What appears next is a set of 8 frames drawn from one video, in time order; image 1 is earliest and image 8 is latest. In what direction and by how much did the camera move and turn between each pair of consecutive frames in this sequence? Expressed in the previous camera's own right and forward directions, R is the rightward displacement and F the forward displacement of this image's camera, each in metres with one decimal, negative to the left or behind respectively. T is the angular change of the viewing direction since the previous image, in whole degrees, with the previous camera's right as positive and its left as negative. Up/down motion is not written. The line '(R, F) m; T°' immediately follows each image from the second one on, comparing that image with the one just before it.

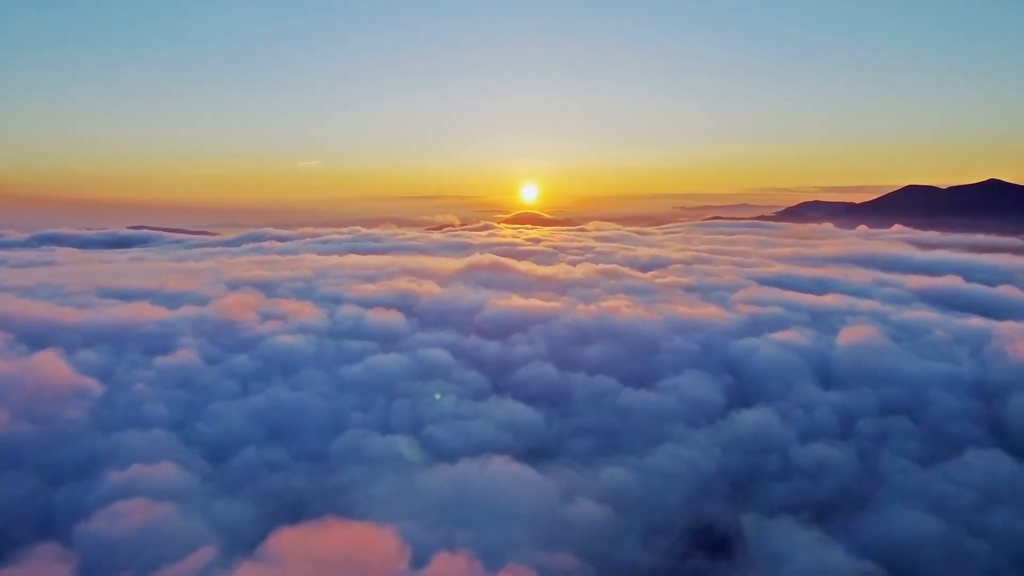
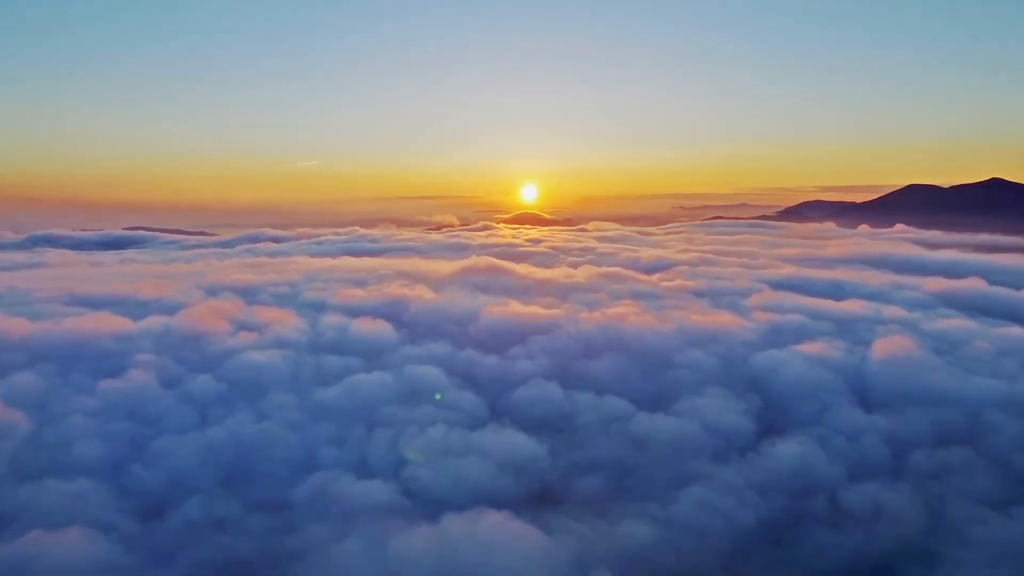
(+0.1, +6.7) m; 0°
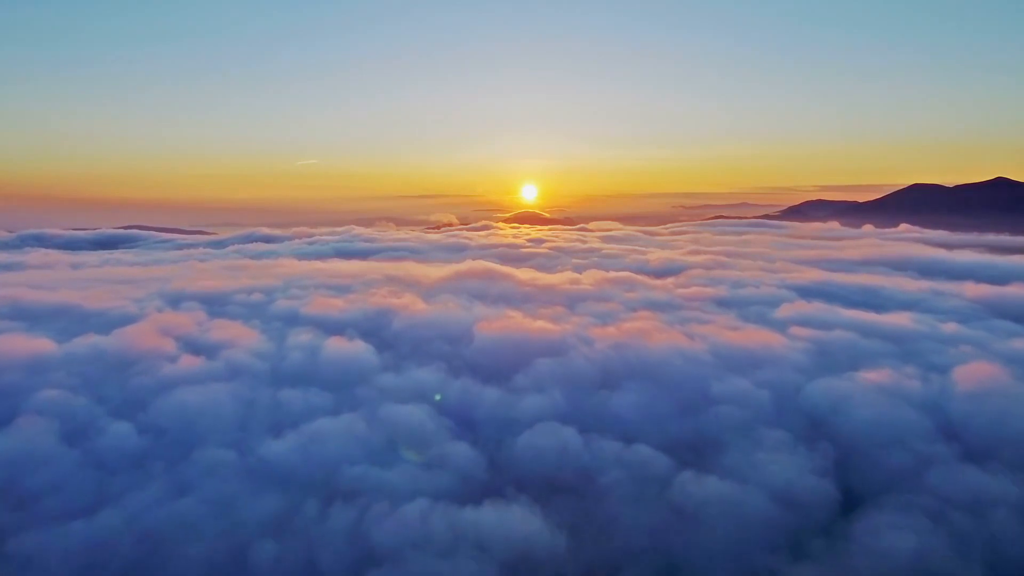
(-0.4, +11.2) m; 0°
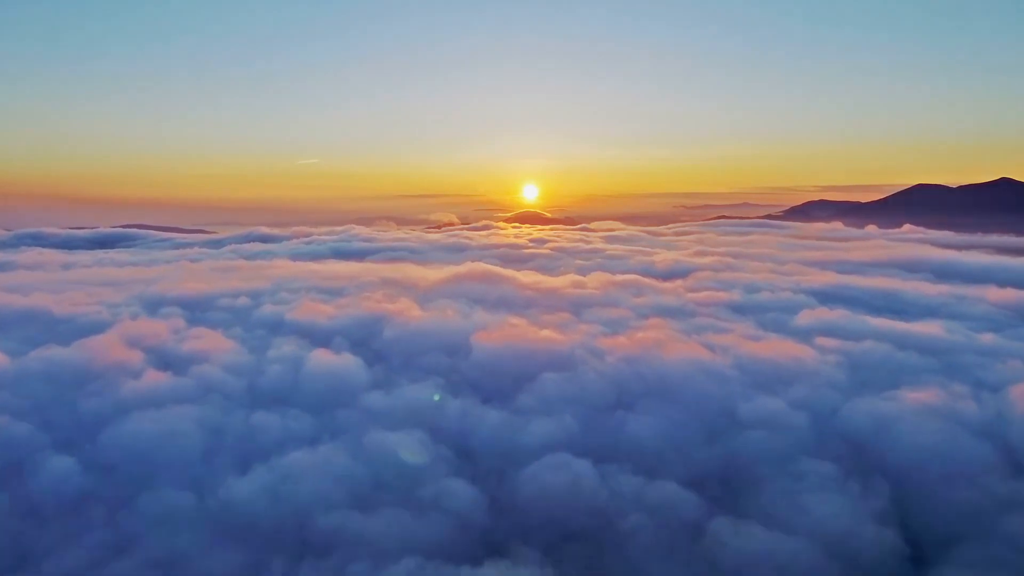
(-0.3, +5.5) m; 0°
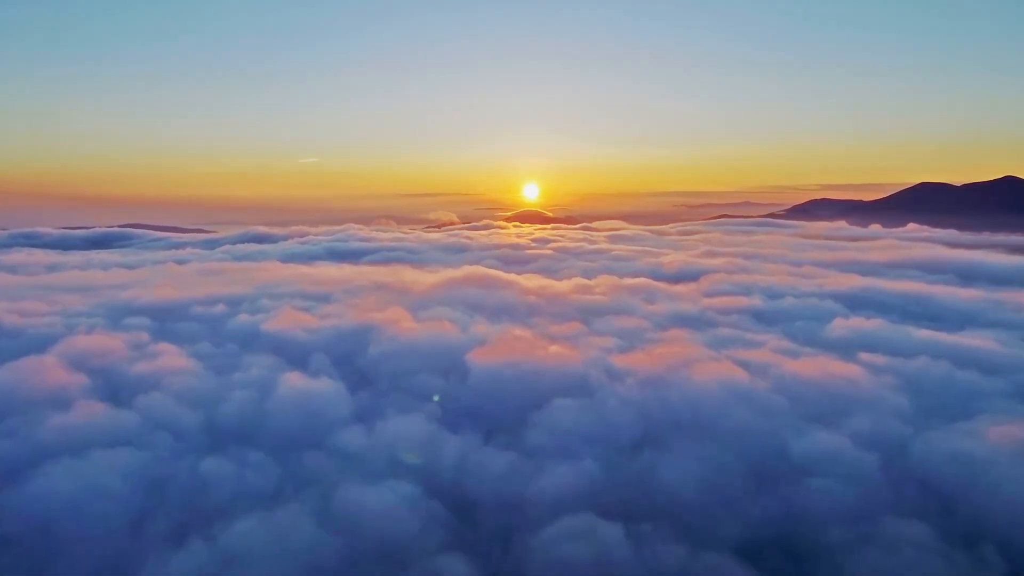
(-0.4, +7.8) m; 0°
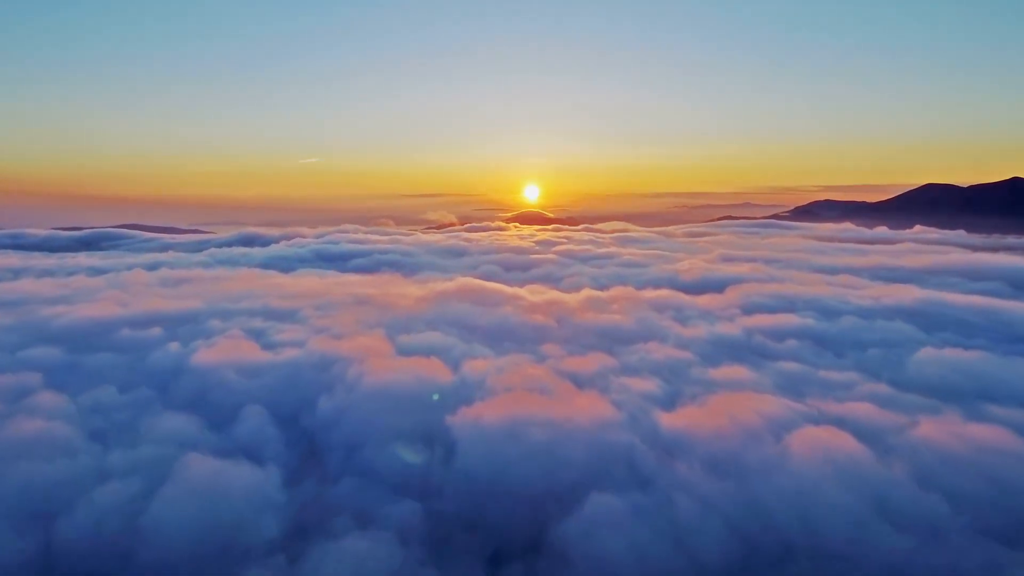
(-0.8, +15.5) m; 0°
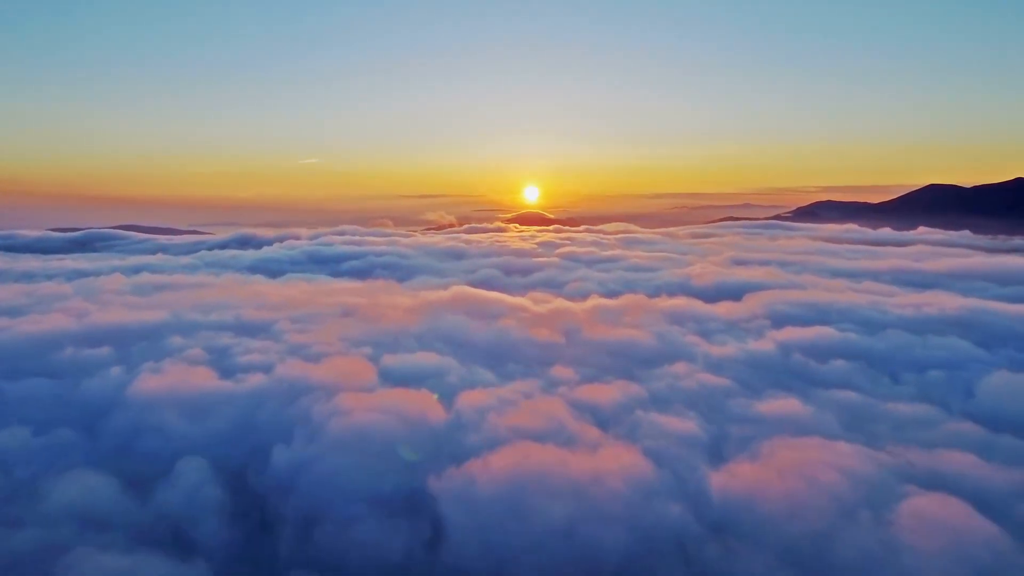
(-0.5, +8.8) m; 0°
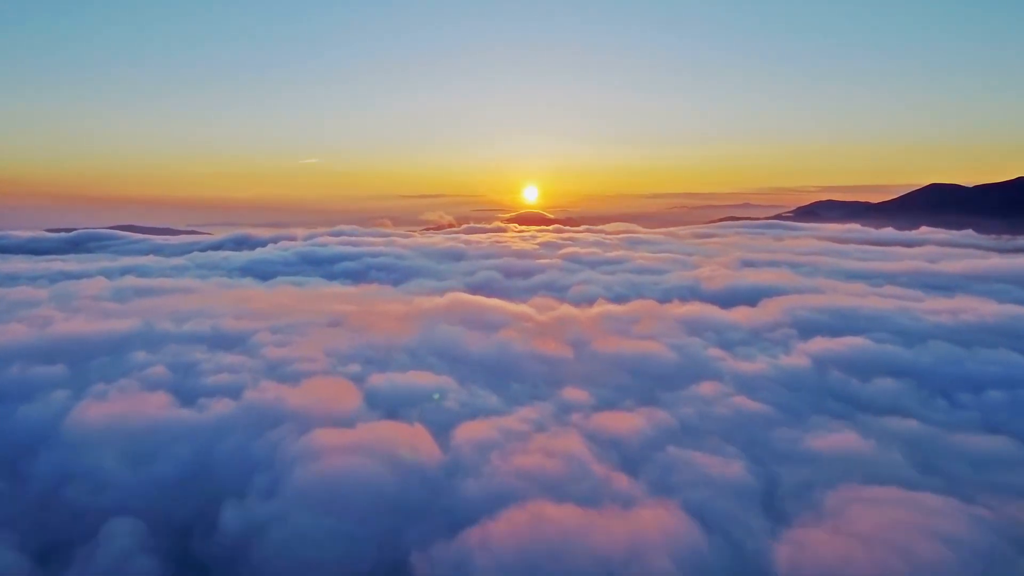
(-0.5, +6.5) m; 0°
